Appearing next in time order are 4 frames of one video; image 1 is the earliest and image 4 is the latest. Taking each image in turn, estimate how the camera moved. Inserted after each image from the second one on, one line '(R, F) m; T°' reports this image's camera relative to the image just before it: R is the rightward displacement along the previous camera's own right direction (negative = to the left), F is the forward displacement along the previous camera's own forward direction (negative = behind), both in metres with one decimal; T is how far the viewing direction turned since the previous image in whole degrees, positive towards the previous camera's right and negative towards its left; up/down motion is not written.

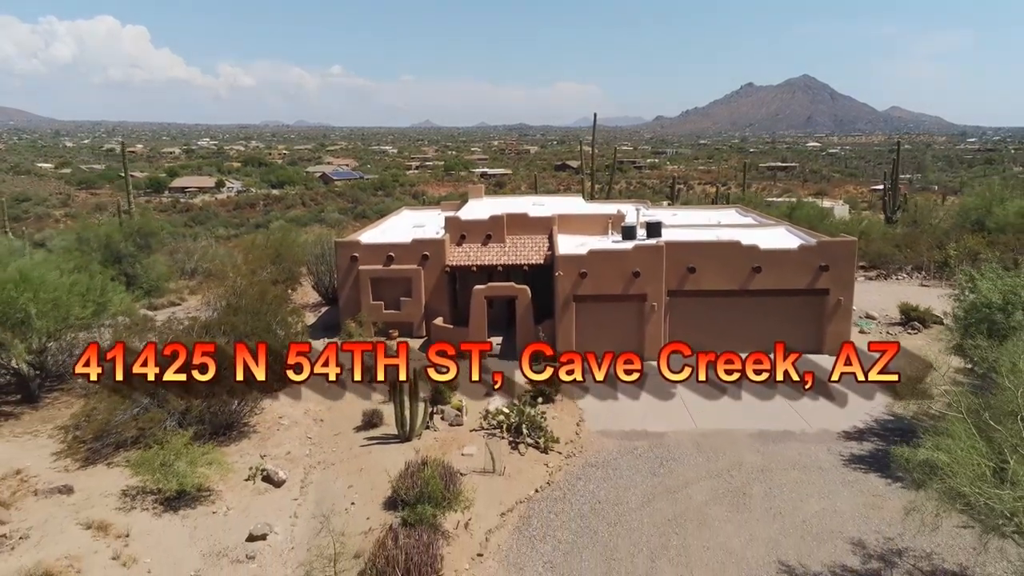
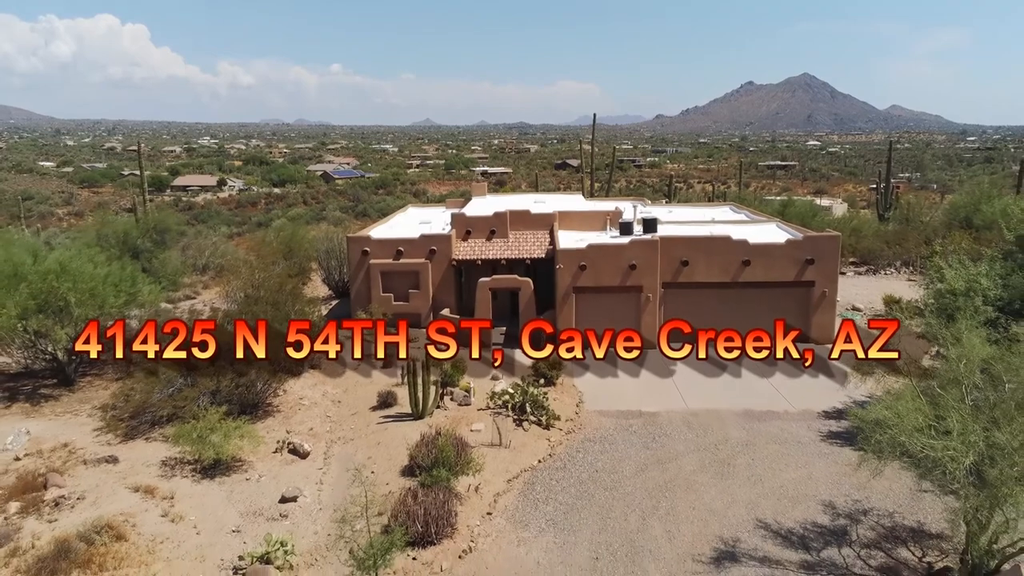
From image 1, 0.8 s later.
(-0.1, -1.1) m; 0°
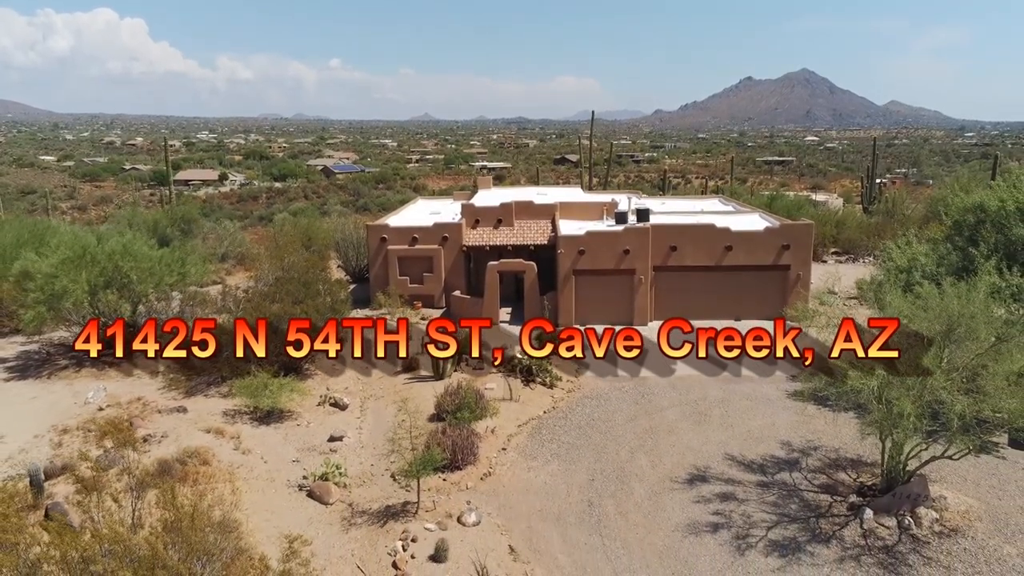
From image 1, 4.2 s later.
(-0.2, -2.1) m; 0°
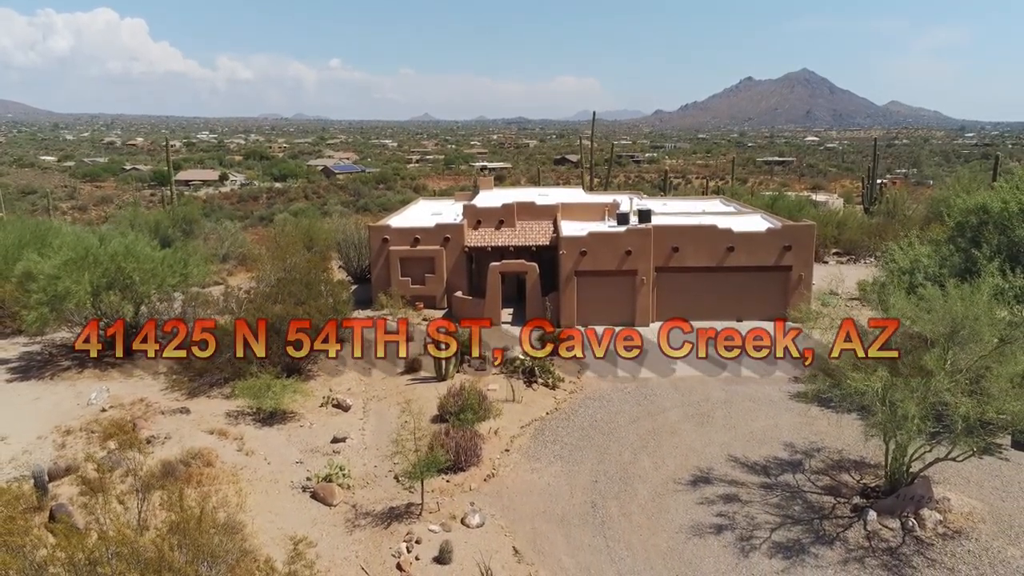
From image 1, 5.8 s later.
(-0.1, 0.0) m; 0°
